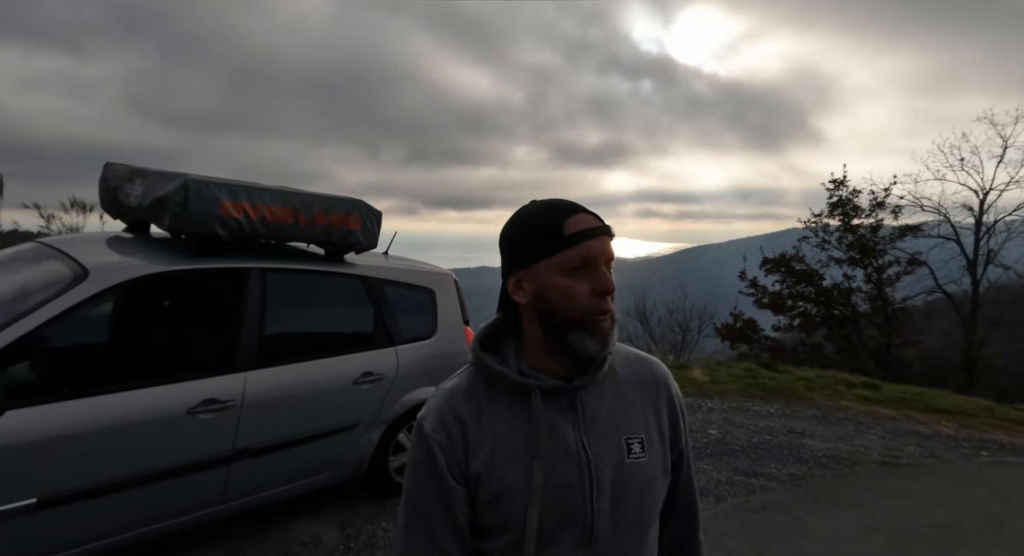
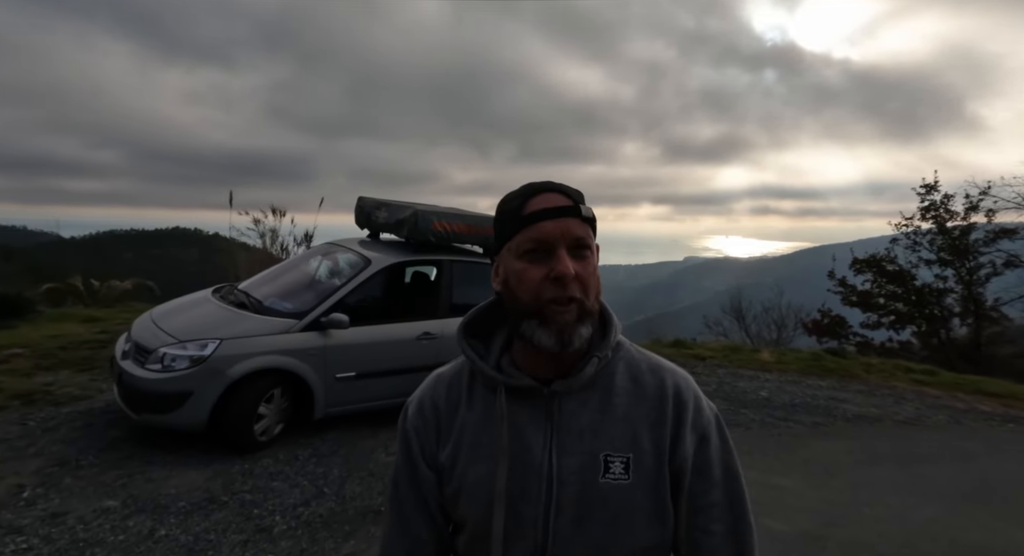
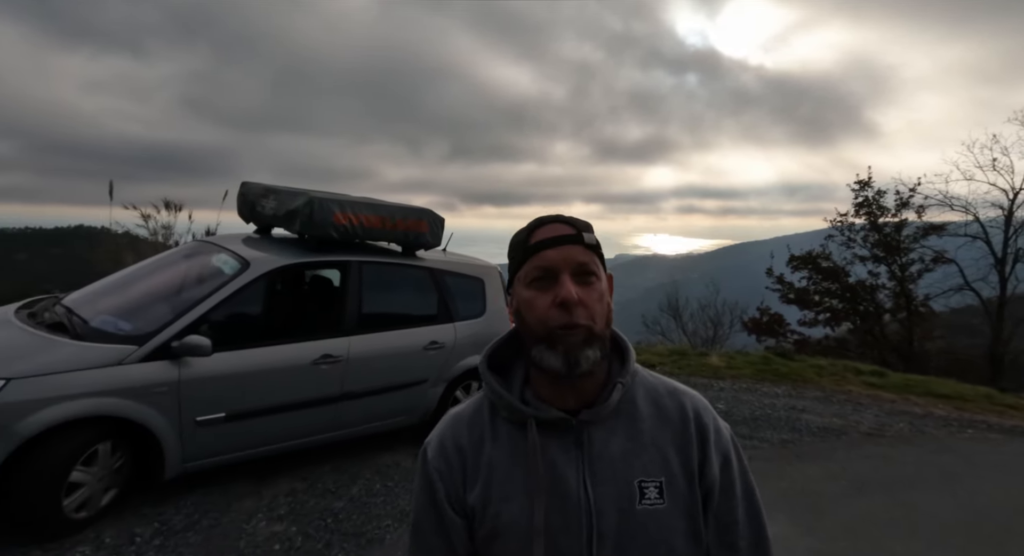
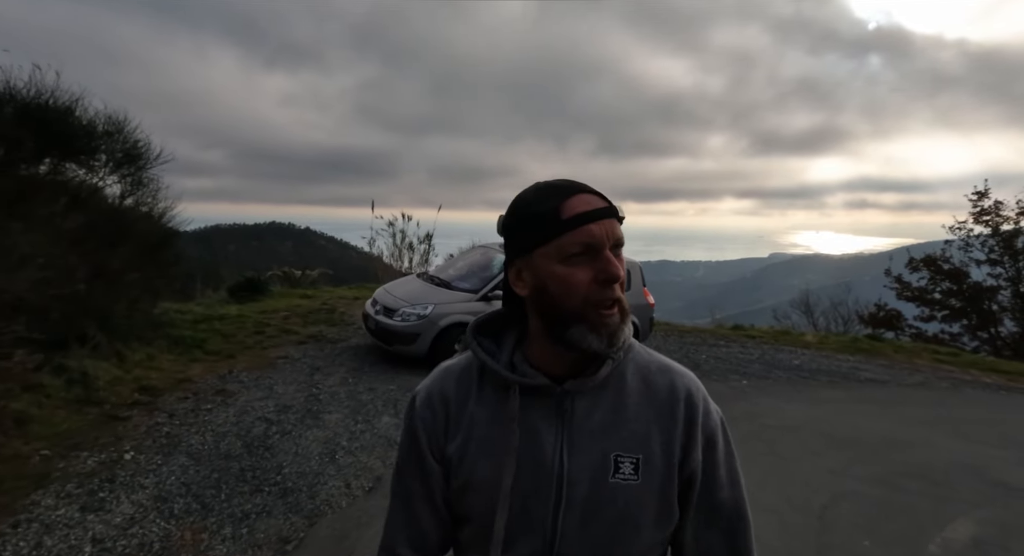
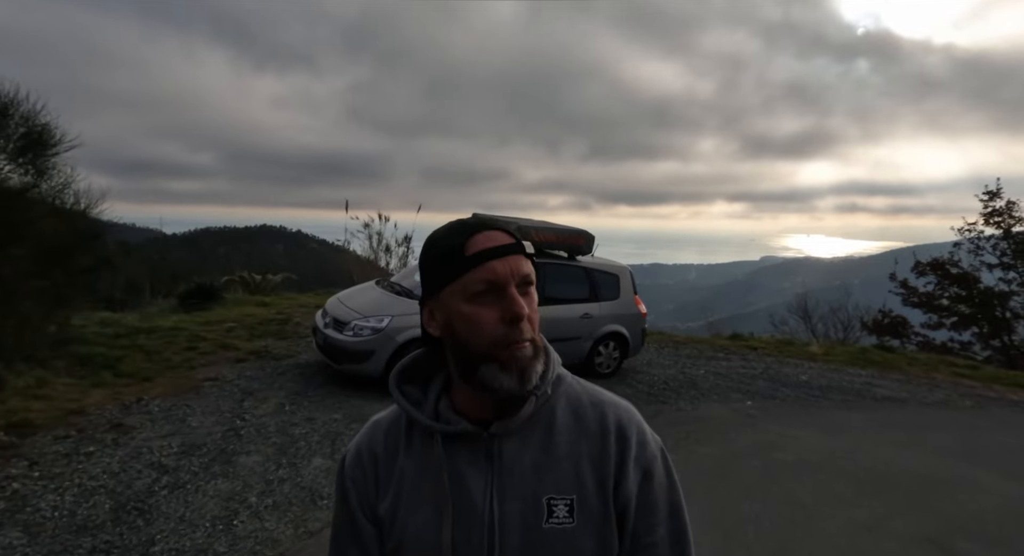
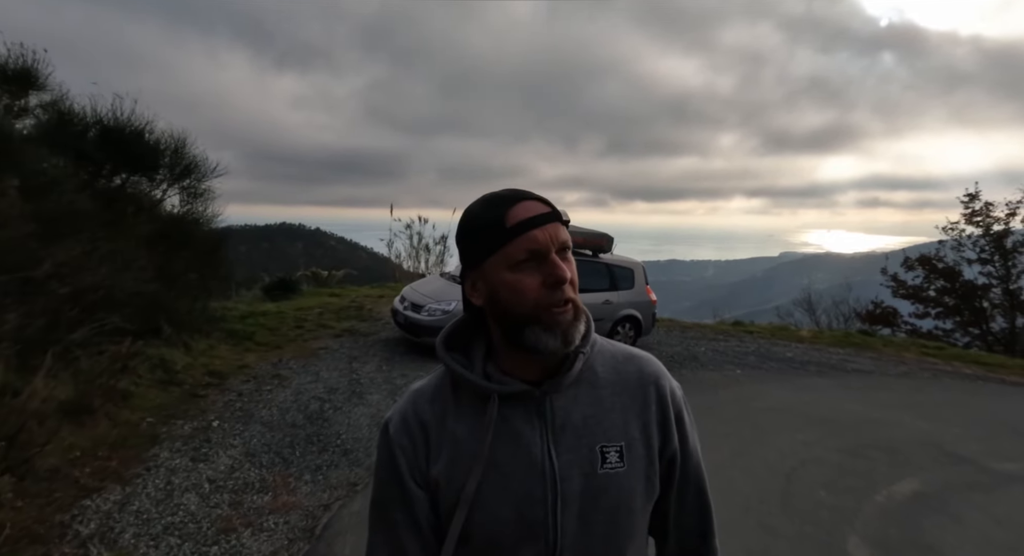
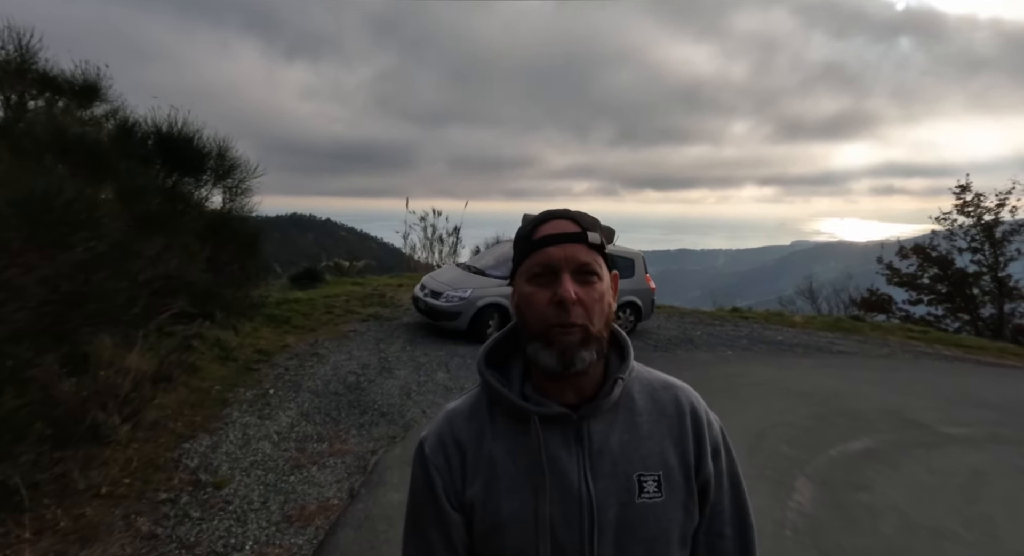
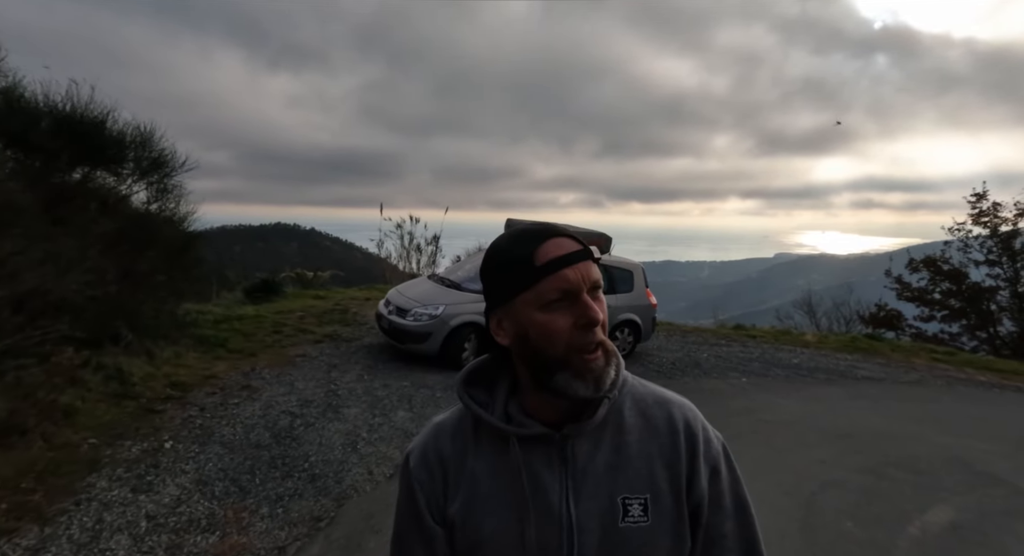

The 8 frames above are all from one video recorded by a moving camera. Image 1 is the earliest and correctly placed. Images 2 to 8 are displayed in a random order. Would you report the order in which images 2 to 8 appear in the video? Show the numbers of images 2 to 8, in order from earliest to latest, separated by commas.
3, 2, 5, 4, 8, 6, 7
